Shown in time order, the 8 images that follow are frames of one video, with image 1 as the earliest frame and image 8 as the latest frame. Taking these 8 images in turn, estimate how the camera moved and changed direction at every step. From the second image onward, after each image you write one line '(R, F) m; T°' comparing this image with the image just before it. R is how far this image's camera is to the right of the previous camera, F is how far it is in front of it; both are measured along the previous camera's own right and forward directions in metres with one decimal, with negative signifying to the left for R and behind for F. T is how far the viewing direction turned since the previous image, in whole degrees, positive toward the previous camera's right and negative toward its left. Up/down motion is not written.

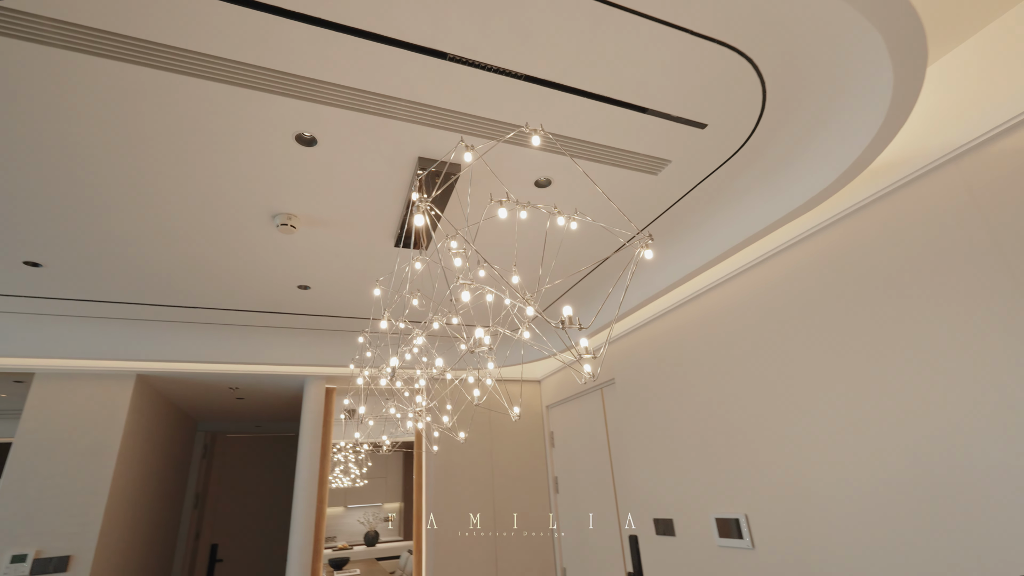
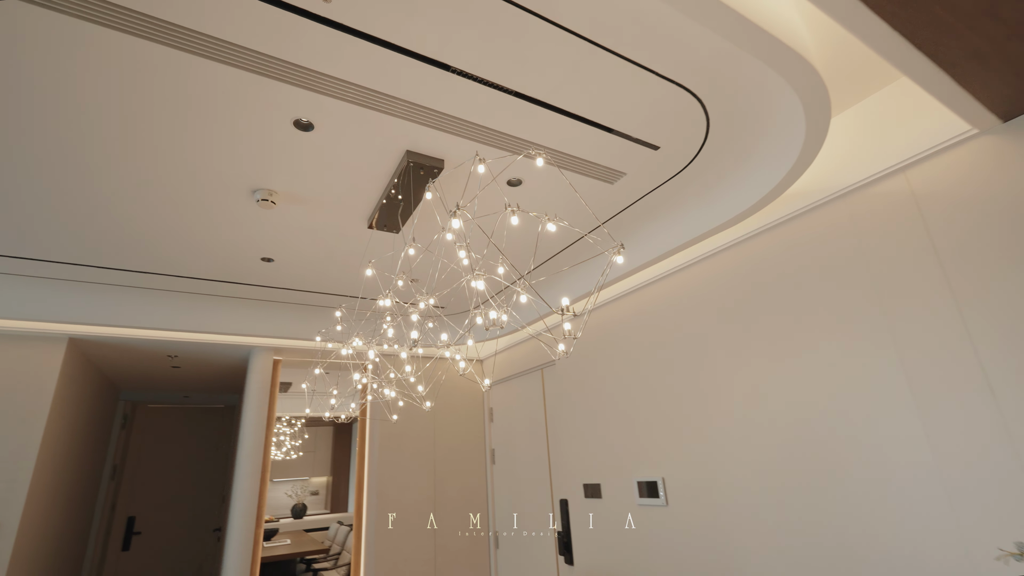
(-0.2, -0.2) m; +8°
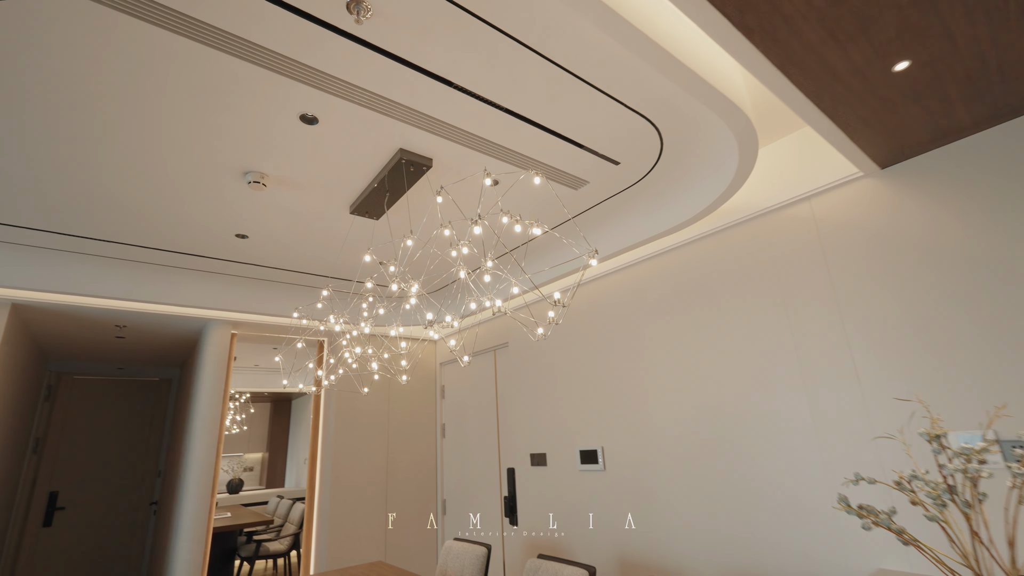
(-0.2, -0.3) m; +7°
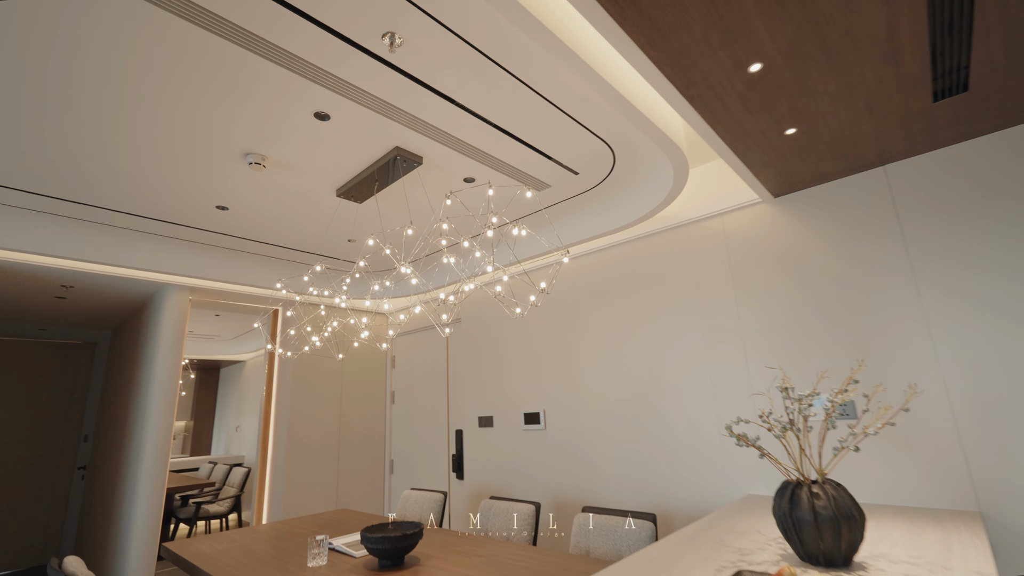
(-0.3, -0.4) m; +9°
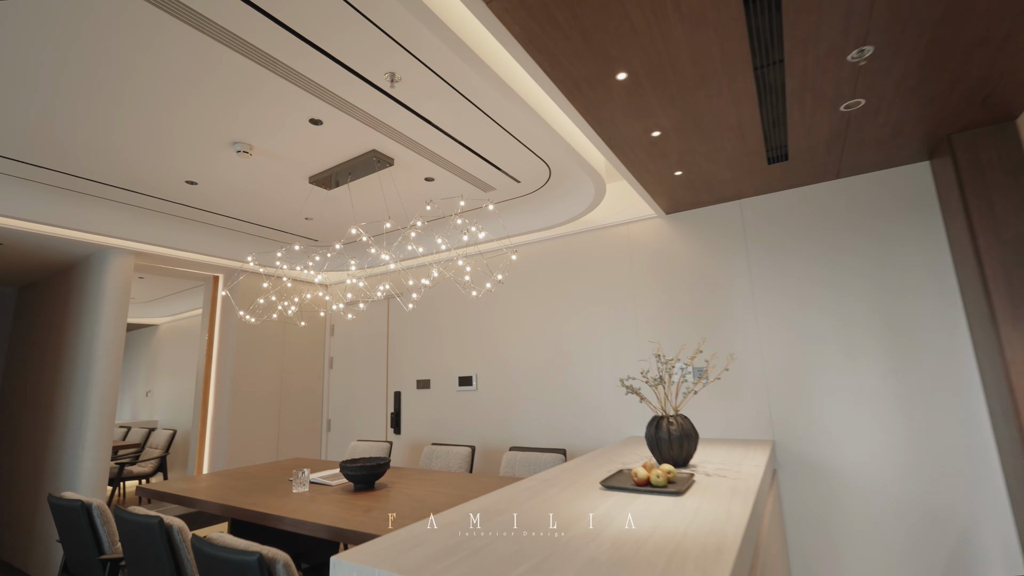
(-0.3, -0.6) m; +11°
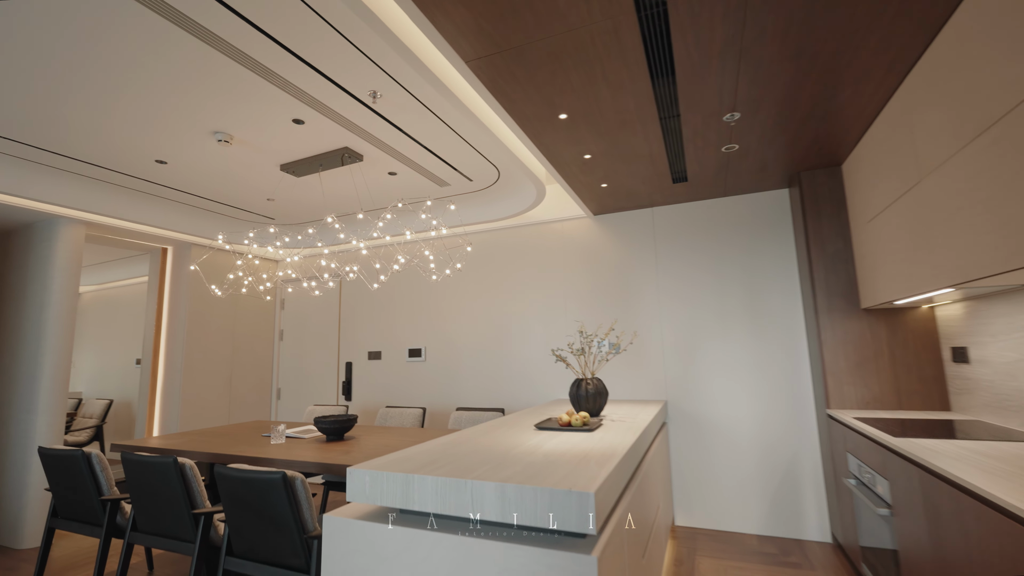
(-0.2, -0.6) m; +8°
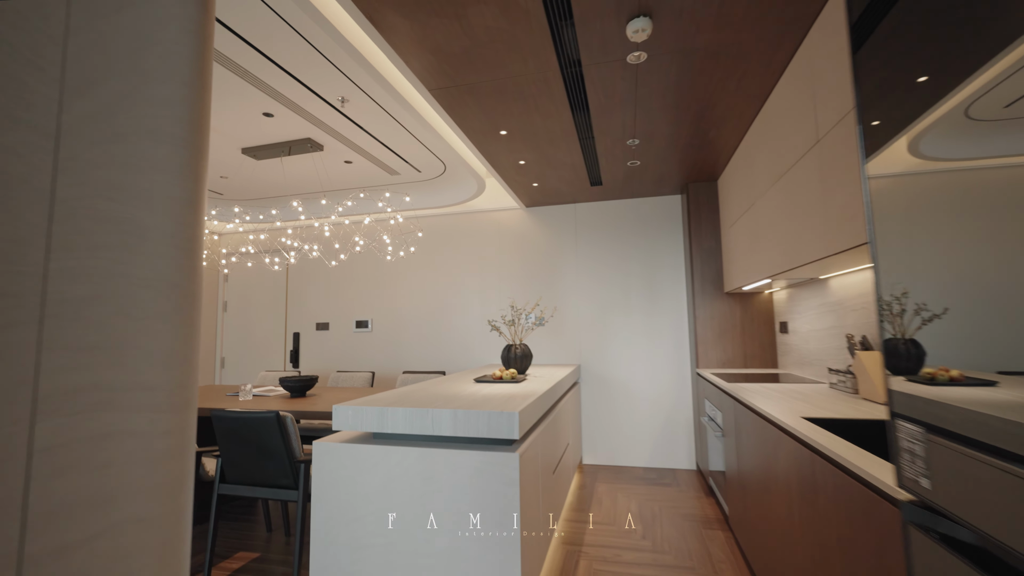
(-0.1, -0.7) m; +8°
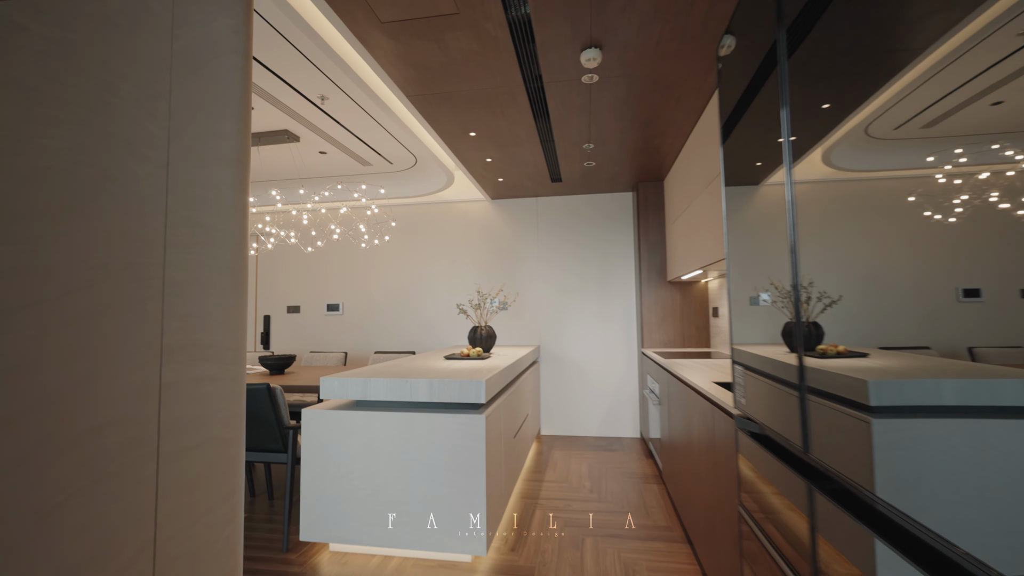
(0.0, -0.4) m; +4°
